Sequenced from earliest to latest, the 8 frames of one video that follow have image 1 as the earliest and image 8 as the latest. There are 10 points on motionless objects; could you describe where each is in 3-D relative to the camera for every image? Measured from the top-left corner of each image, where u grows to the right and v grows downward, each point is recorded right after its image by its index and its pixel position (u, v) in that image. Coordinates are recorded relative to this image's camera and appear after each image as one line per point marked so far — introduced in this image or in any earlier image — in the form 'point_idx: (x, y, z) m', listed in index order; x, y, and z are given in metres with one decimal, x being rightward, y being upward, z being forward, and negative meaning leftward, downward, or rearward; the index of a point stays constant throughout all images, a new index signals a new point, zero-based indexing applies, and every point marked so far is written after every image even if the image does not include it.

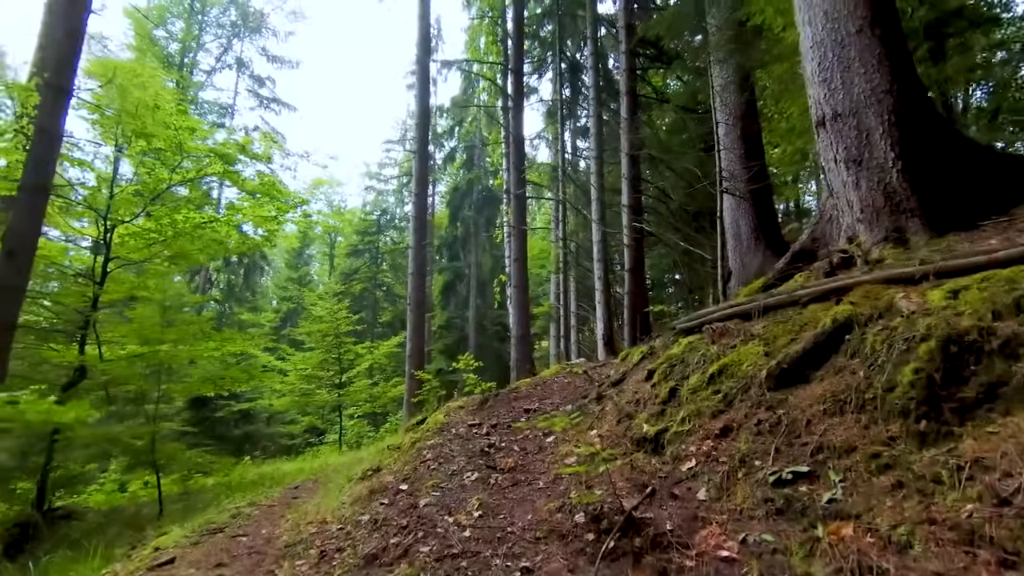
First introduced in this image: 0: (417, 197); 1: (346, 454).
0: (-2.1, +2.0, +12.3) m
1: (-2.9, -2.9, +9.9) m
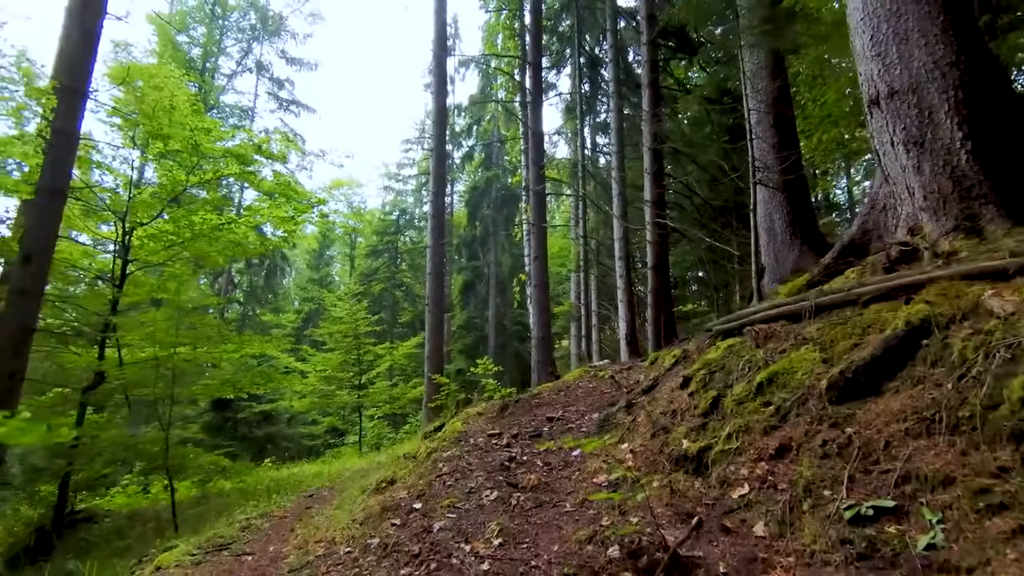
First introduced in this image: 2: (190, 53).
0: (-1.7, +2.0, +12.1) m
1: (-2.6, -3.0, +9.8) m
2: (-10.1, +7.4, +18.1) m
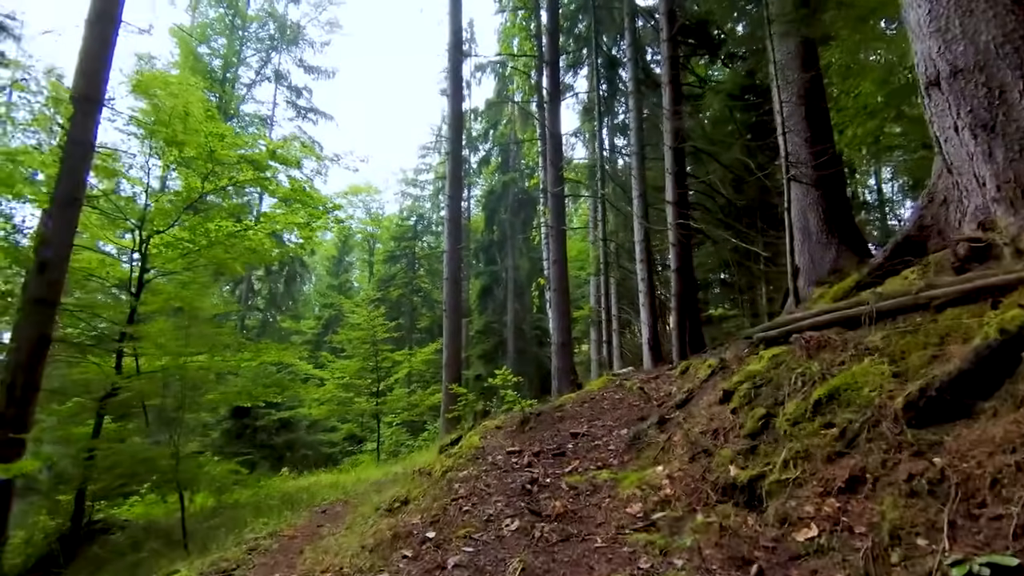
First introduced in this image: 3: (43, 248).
0: (-1.3, +1.9, +12.0) m
1: (-2.2, -3.1, +9.6) m
2: (-9.5, +7.1, +18.2) m
3: (-4.5, +0.4, +5.5) m
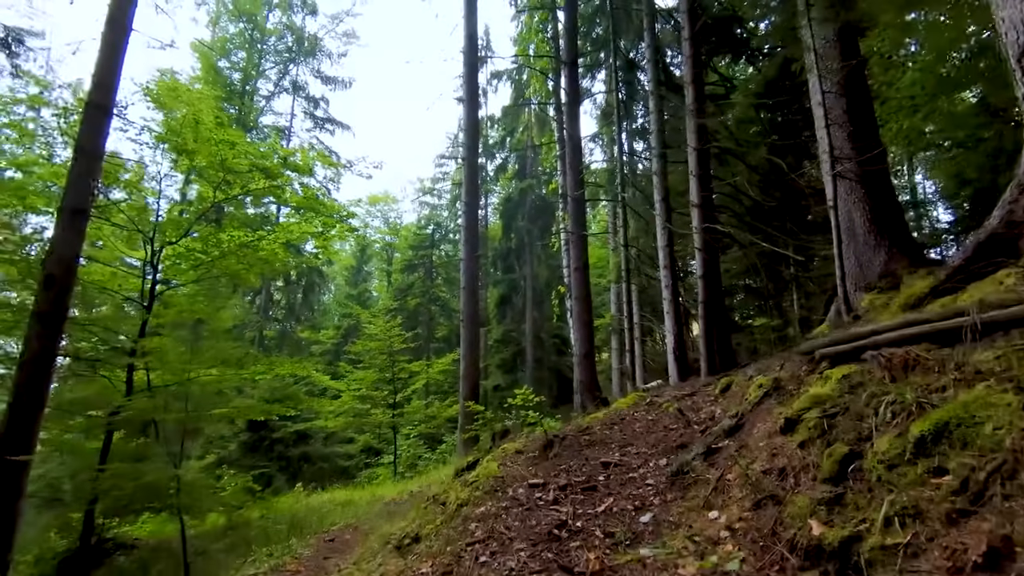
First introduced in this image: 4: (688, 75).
0: (-0.9, +1.7, +11.7) m
1: (-1.9, -3.2, +9.3) m
2: (-9.0, +6.8, +18.3) m
3: (-4.3, +0.3, +5.3) m
4: (+3.2, +3.8, +10.3) m
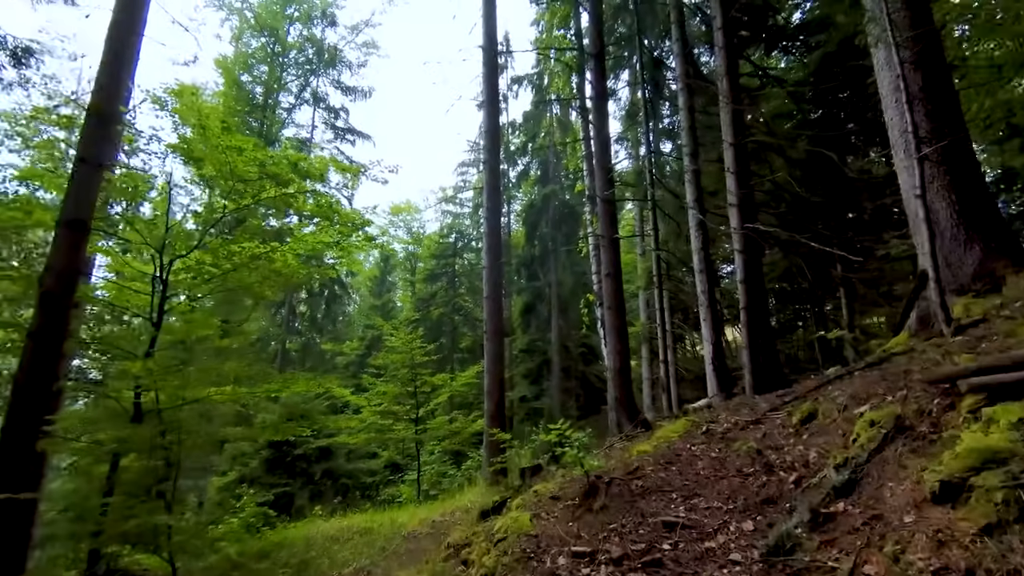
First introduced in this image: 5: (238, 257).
0: (-0.4, +1.5, +11.2) m
1: (-1.4, -3.4, +8.8) m
2: (-8.4, +6.4, +18.2) m
3: (-4.1, +0.1, +5.0) m
4: (+3.6, +3.8, +9.7) m
5: (-3.8, +0.4, +7.9) m
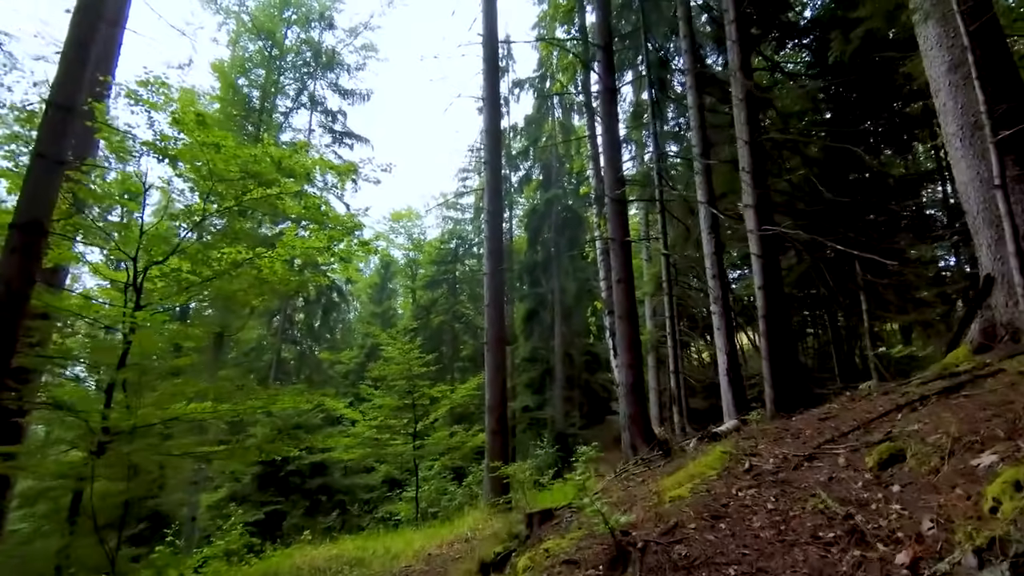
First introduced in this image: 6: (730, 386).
0: (-0.4, +1.4, +10.7) m
1: (-1.4, -3.5, +8.2) m
2: (-8.3, +6.1, +17.7) m
3: (-4.0, 0.0, +4.4) m
4: (+3.6, +3.6, +9.1) m
5: (-3.7, +0.3, +7.3) m
6: (+3.7, -1.7, +9.8) m
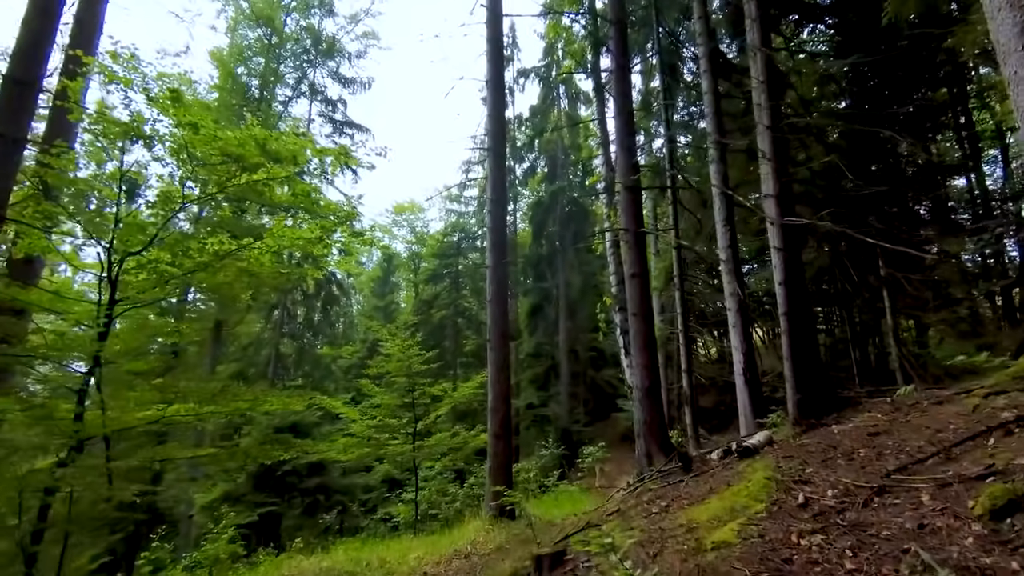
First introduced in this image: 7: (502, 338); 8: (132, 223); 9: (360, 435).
0: (-0.3, +1.5, +10.2) m
1: (-1.3, -3.4, +7.7) m
2: (-8.2, +6.3, +17.2) m
3: (-4.0, +0.1, +3.9) m
4: (+3.7, +3.7, +8.6) m
5: (-3.7, +0.4, +6.9) m
6: (+3.8, -1.6, +9.3) m
7: (-0.2, -0.8, +9.5) m
8: (-4.2, +0.7, +6.4) m
9: (-3.3, -3.1, +12.3) m
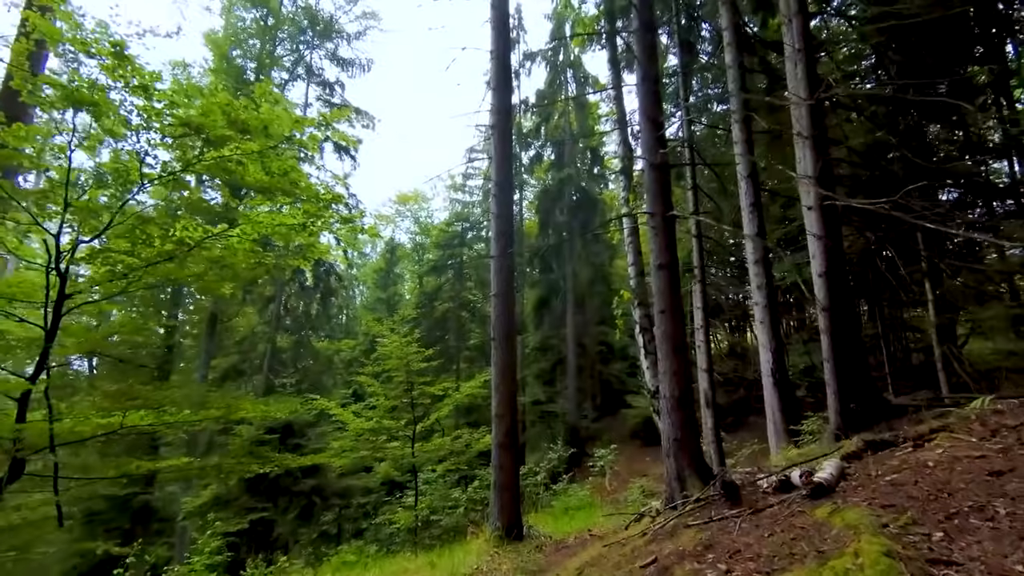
0: (-0.2, +1.6, +9.3) m
1: (-1.2, -3.3, +7.0) m
2: (-8.0, +6.6, +16.4) m
3: (-3.9, +0.1, +3.2) m
4: (+3.8, +3.8, +7.7) m
5: (-3.6, +0.5, +6.1) m
6: (+3.9, -1.5, +8.5) m
7: (-0.1, -0.7, +8.7) m
8: (-4.2, +0.8, +5.6) m
9: (-3.1, -3.0, +11.6) m
